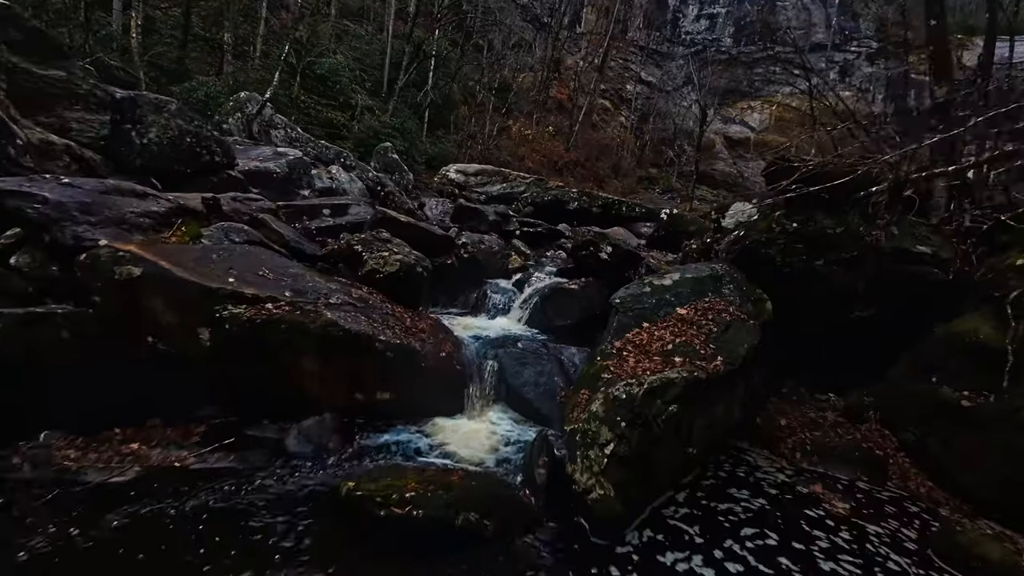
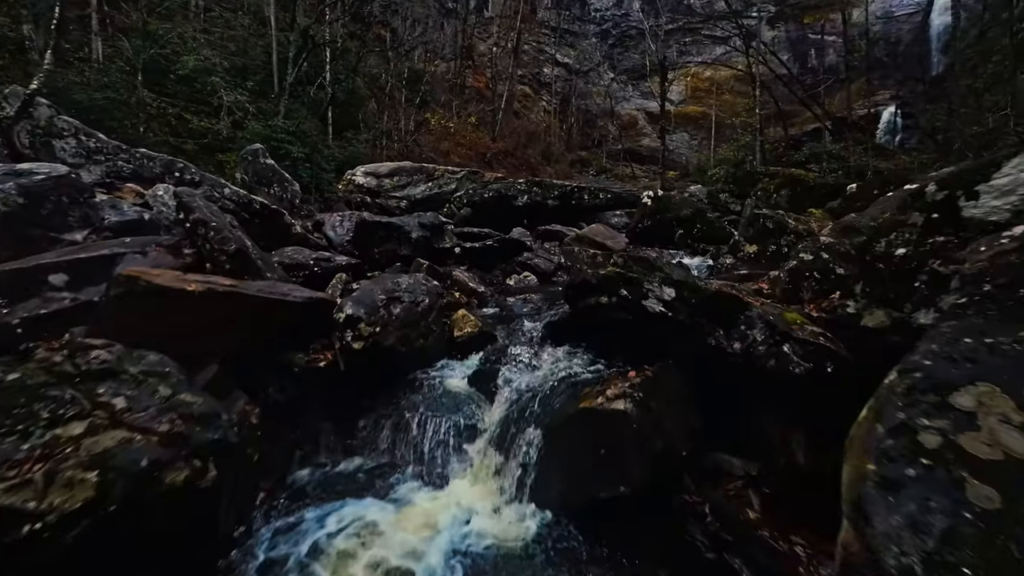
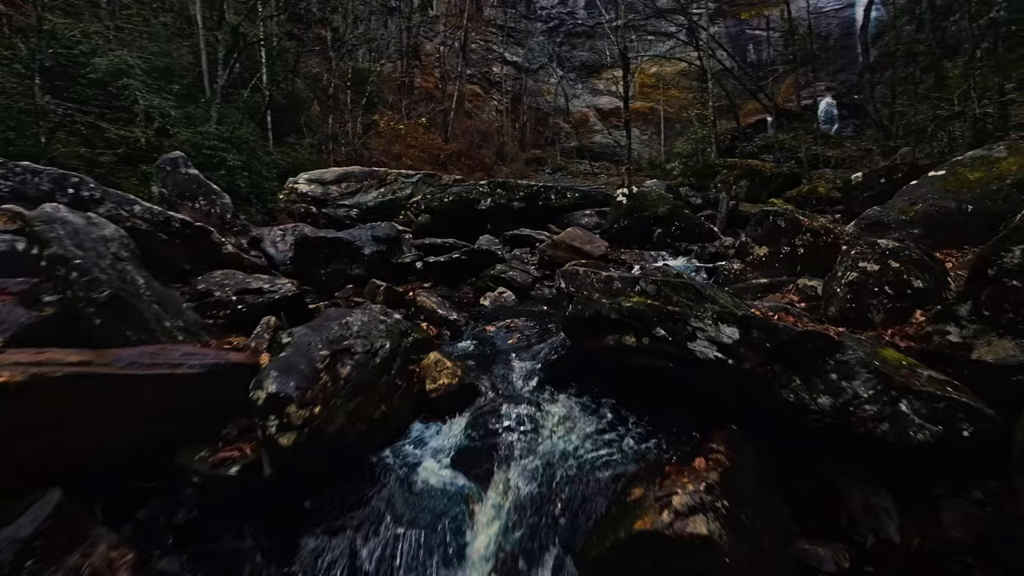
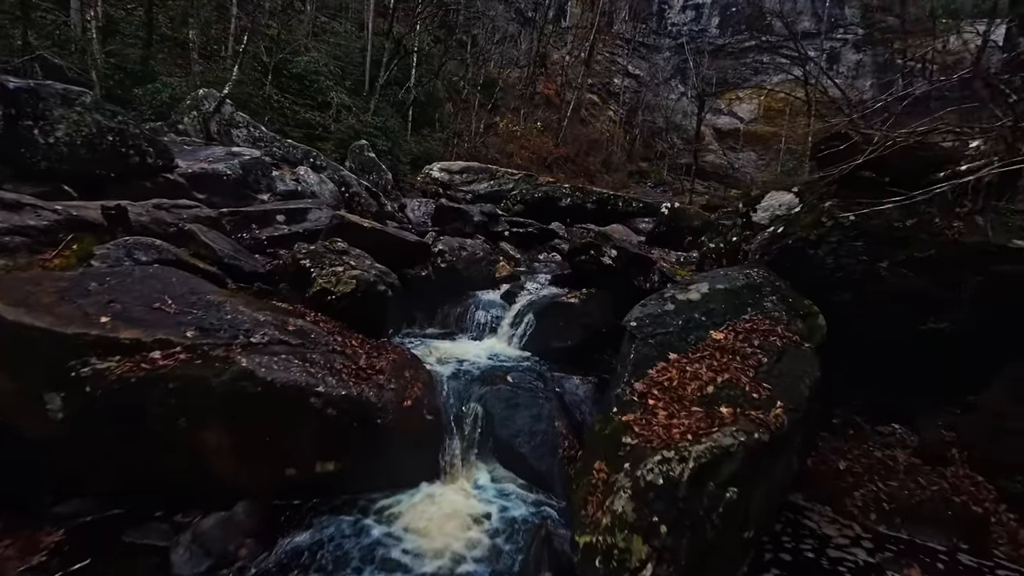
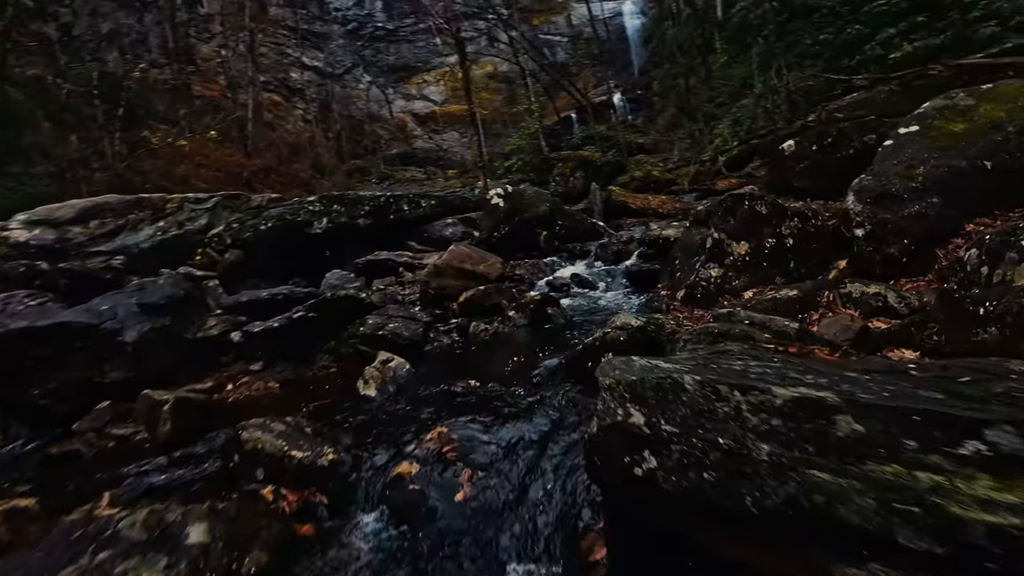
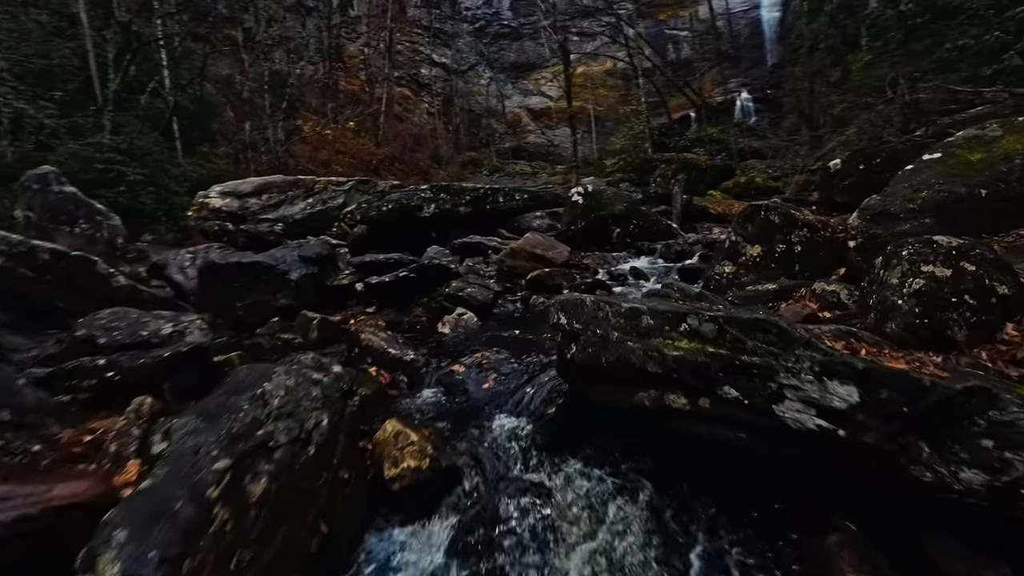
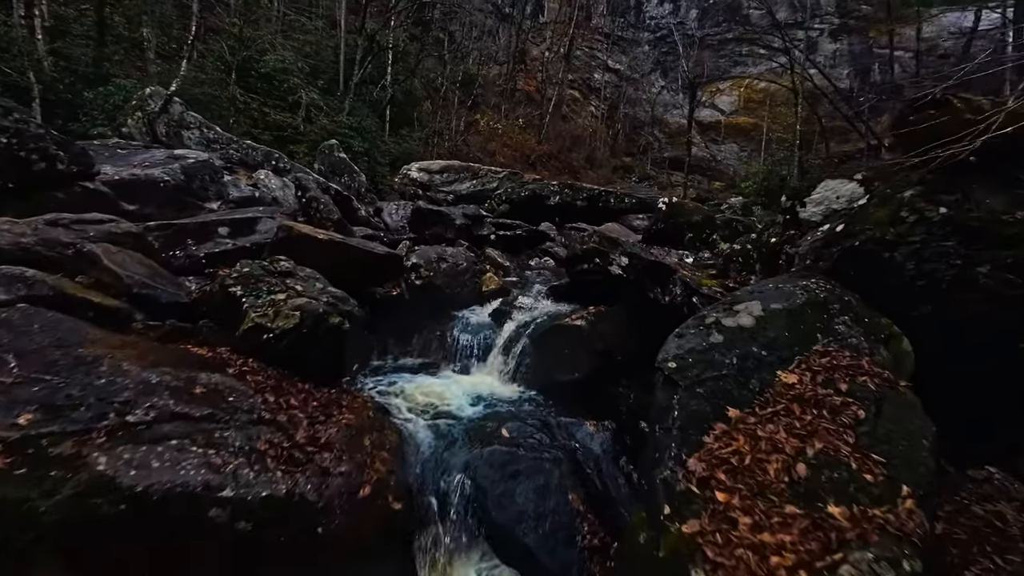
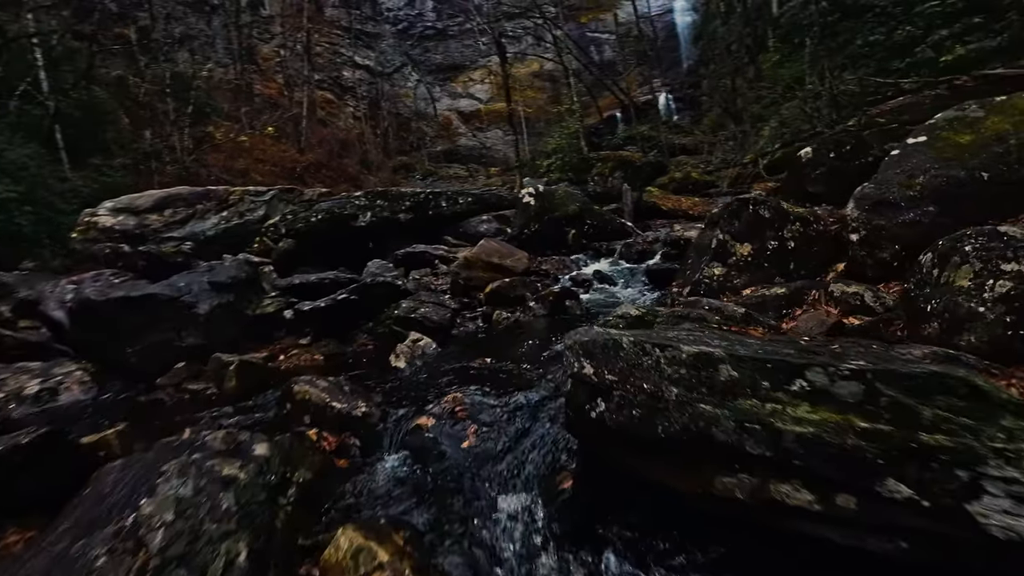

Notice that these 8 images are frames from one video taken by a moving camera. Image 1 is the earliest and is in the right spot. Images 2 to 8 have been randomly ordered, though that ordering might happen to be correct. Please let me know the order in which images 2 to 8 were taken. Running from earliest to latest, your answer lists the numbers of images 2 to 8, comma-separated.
4, 7, 2, 3, 6, 8, 5
